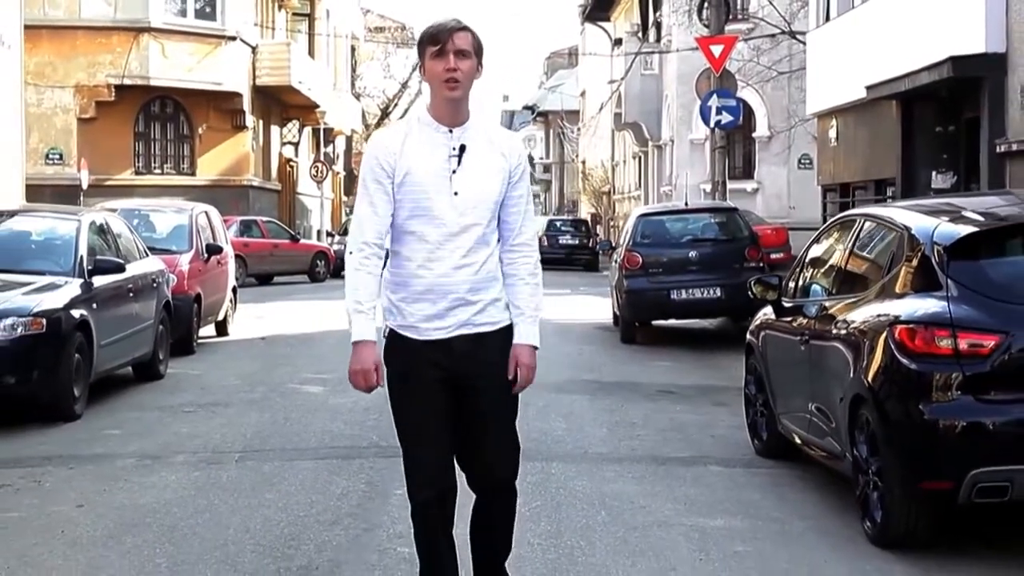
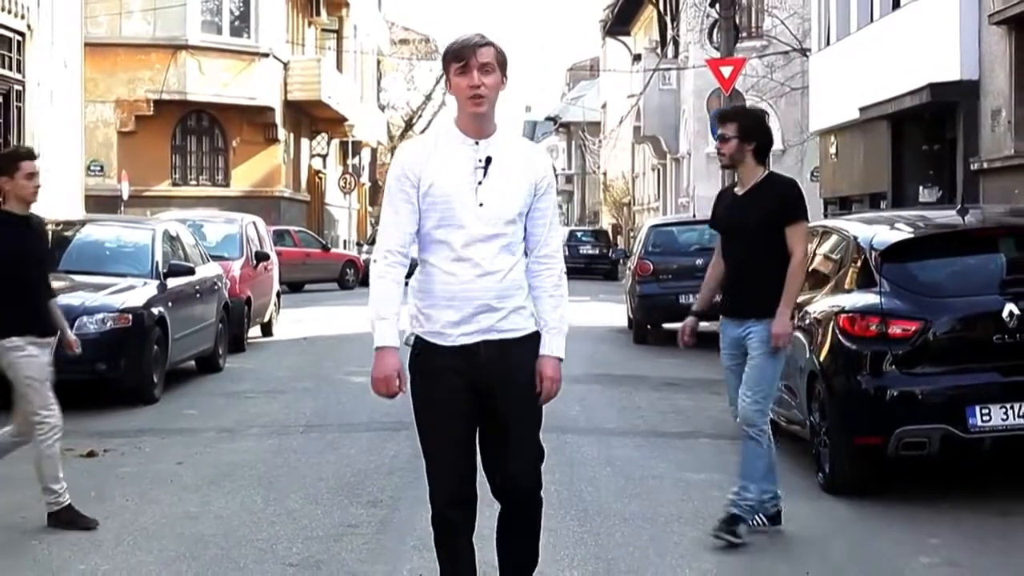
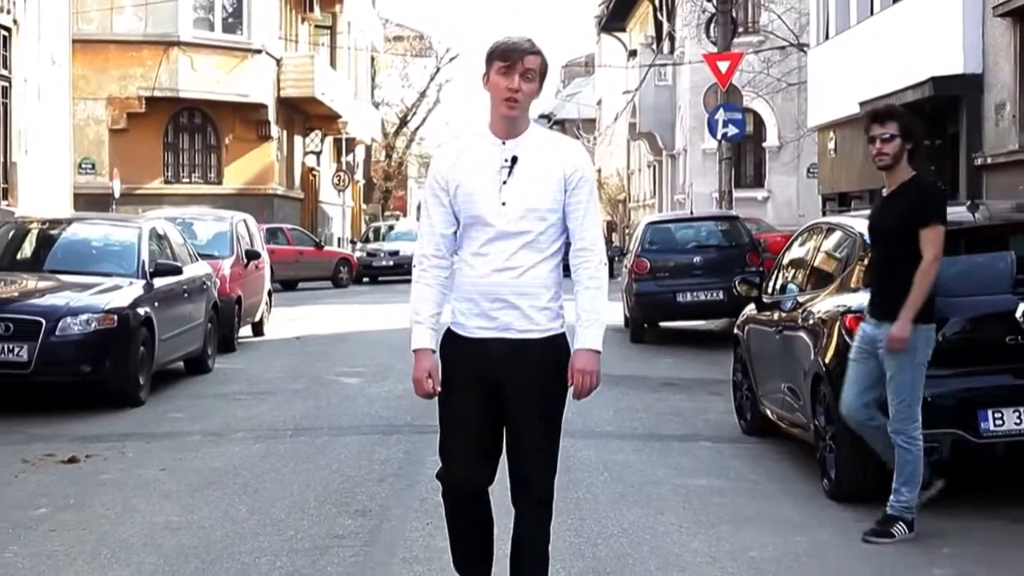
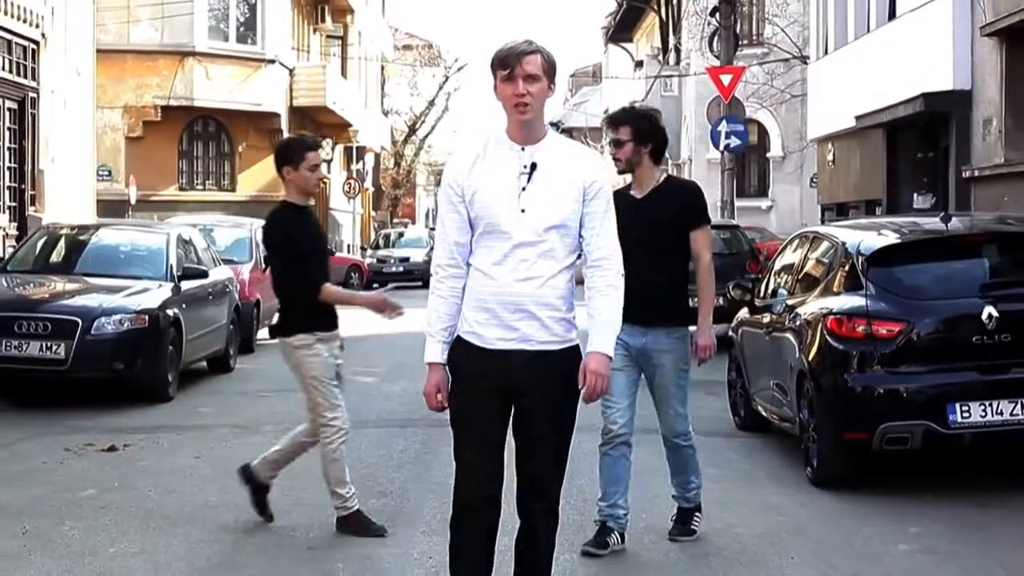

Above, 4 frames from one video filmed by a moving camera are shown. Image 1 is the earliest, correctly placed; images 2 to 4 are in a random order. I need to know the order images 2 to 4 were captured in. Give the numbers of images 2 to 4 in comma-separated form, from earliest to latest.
3, 2, 4
